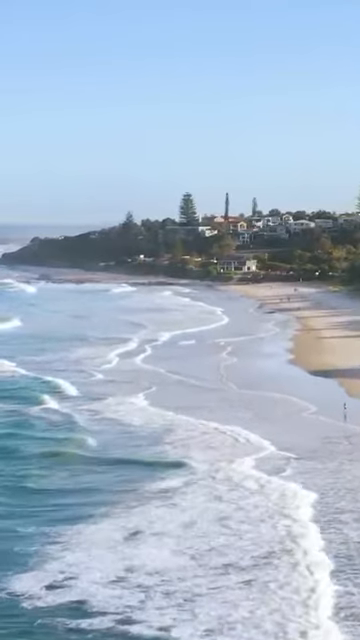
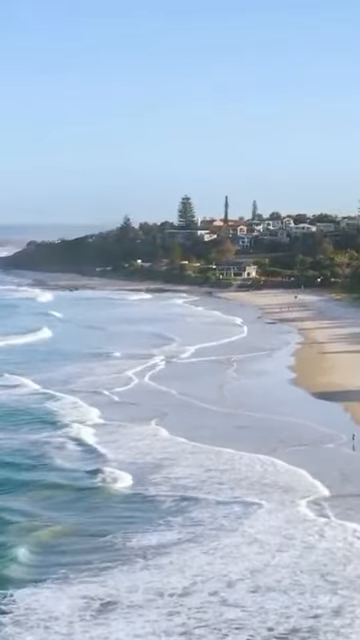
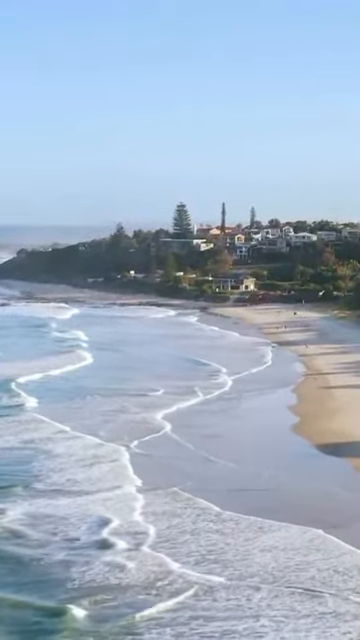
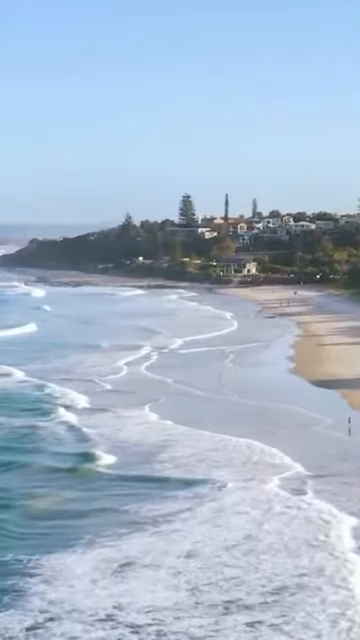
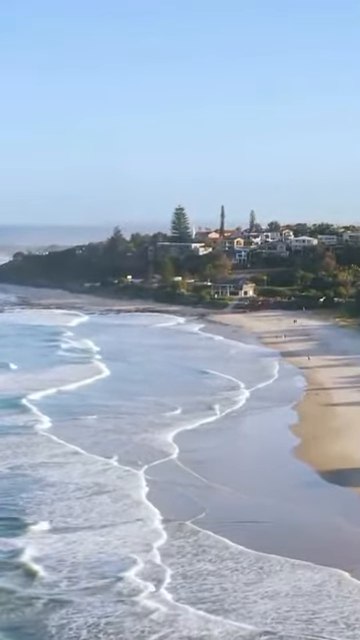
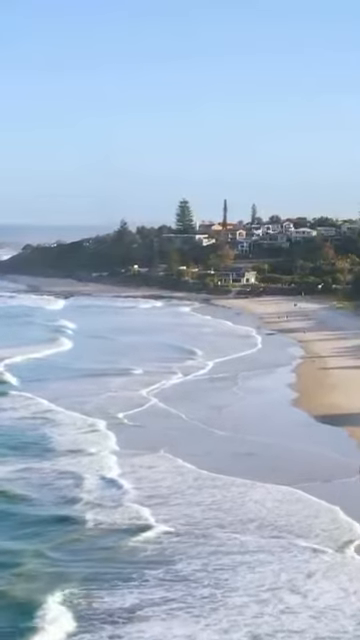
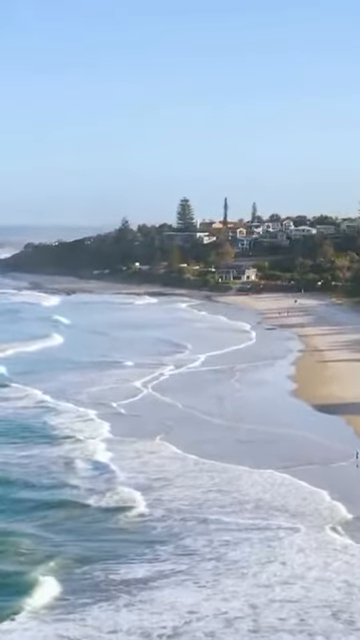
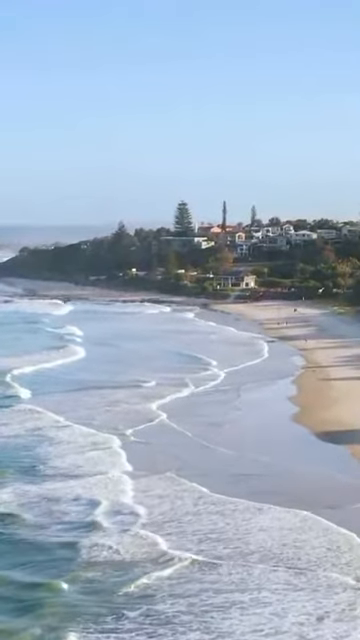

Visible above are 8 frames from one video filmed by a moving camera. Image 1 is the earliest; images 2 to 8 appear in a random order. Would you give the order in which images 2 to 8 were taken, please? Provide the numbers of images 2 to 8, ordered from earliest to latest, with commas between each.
4, 2, 7, 6, 8, 3, 5
